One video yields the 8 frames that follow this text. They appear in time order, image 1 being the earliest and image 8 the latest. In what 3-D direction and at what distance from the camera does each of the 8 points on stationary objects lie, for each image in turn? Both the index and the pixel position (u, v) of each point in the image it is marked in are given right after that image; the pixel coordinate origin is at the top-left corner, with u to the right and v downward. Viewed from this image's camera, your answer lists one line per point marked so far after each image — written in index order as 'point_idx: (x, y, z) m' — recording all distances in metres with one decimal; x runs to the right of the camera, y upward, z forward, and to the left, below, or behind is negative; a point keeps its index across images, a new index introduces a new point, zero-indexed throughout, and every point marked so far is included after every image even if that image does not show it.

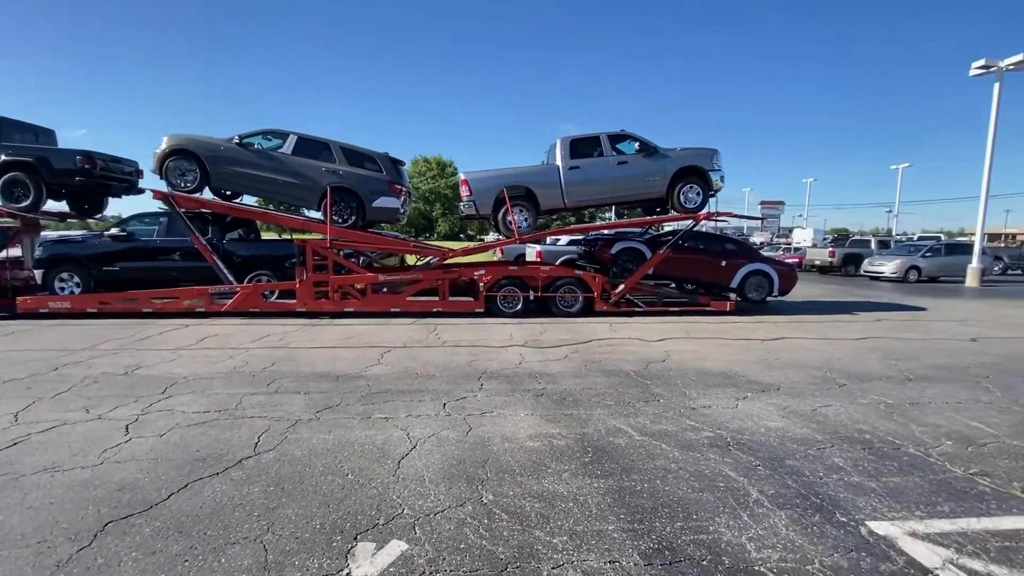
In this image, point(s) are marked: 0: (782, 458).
0: (+2.0, -1.3, +3.5) m
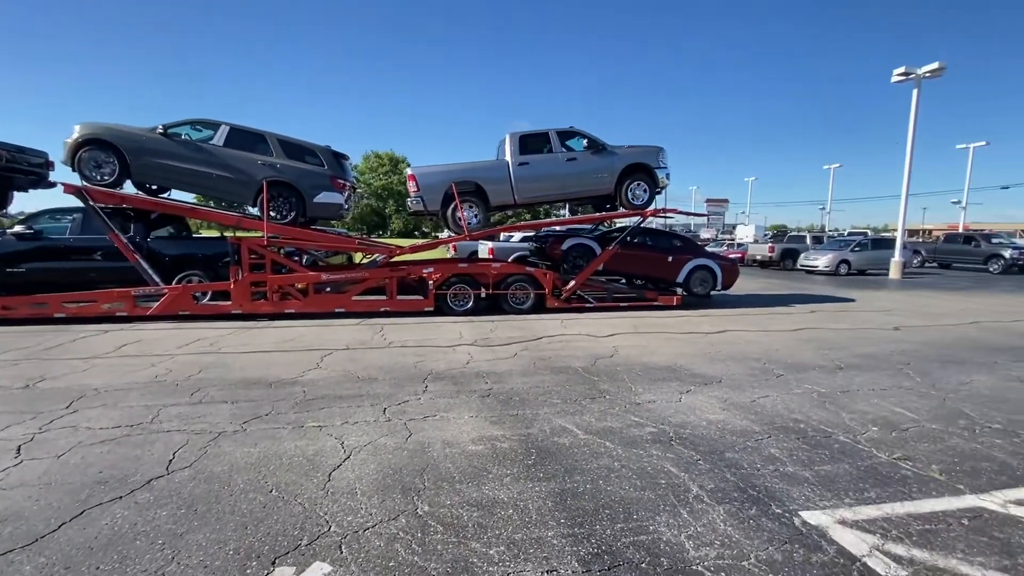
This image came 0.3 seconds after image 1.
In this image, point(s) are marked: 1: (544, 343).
0: (+1.6, -1.2, +3.6) m
1: (+0.5, -0.8, +7.2) m
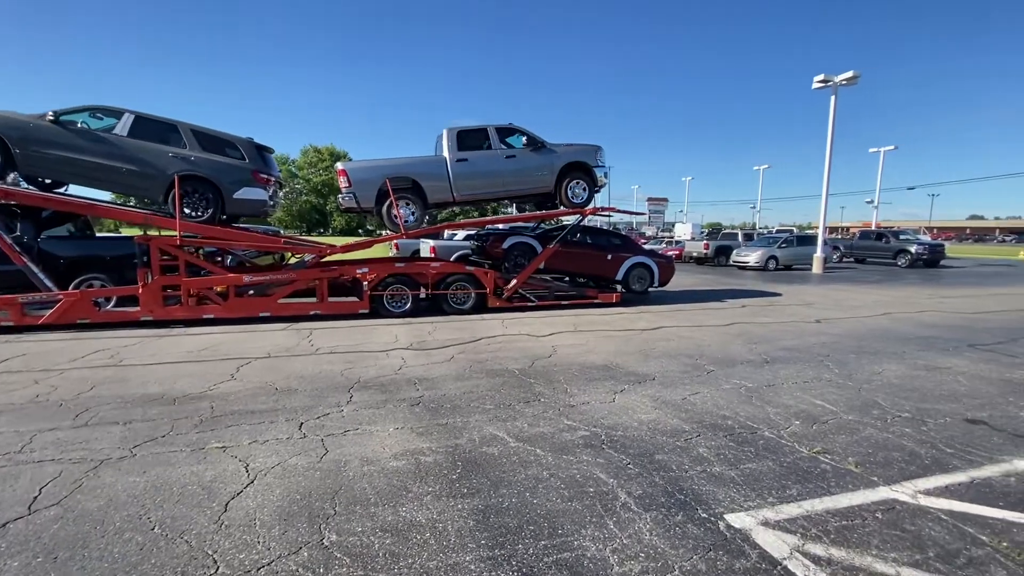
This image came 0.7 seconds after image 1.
0: (+1.0, -1.2, +3.5) m
1: (-0.4, -0.8, +7.0) m
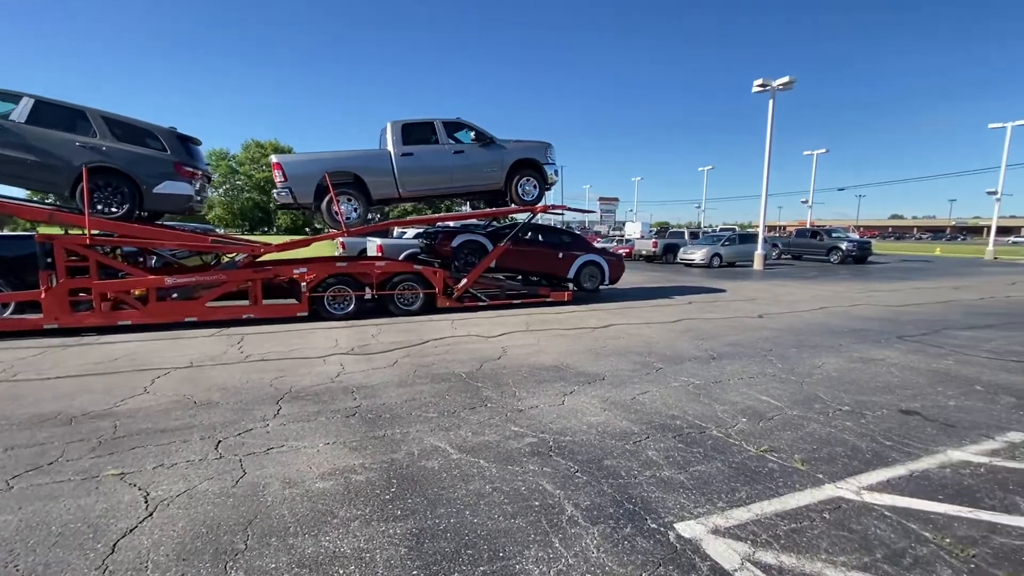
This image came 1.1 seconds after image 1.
0: (+0.6, -1.2, +3.3) m
1: (-1.2, -0.8, +6.7) m
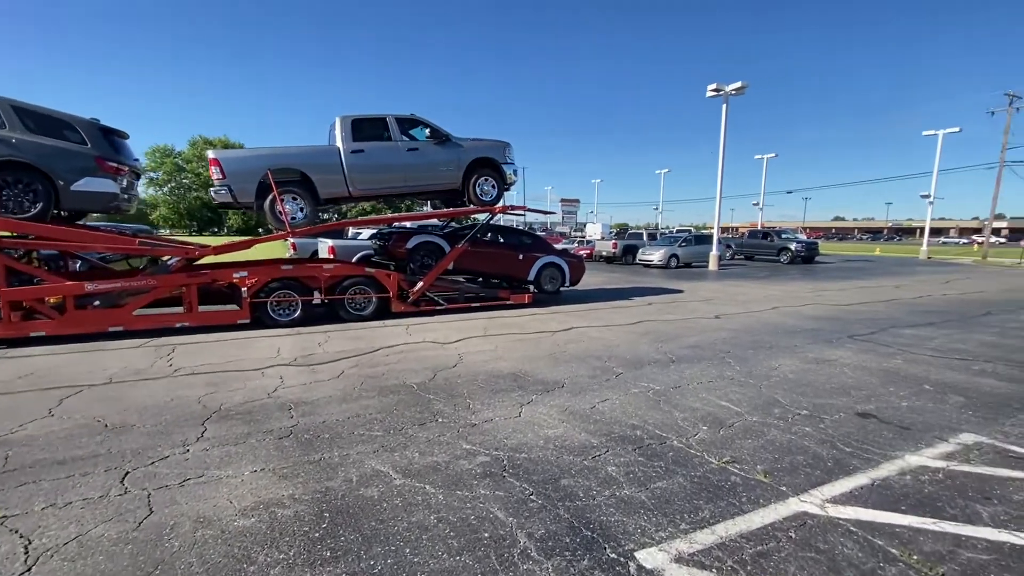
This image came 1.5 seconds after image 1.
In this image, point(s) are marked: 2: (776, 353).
0: (+0.3, -1.2, +3.1) m
1: (-1.7, -0.9, +6.3) m
2: (+3.5, -0.9, +6.3) m
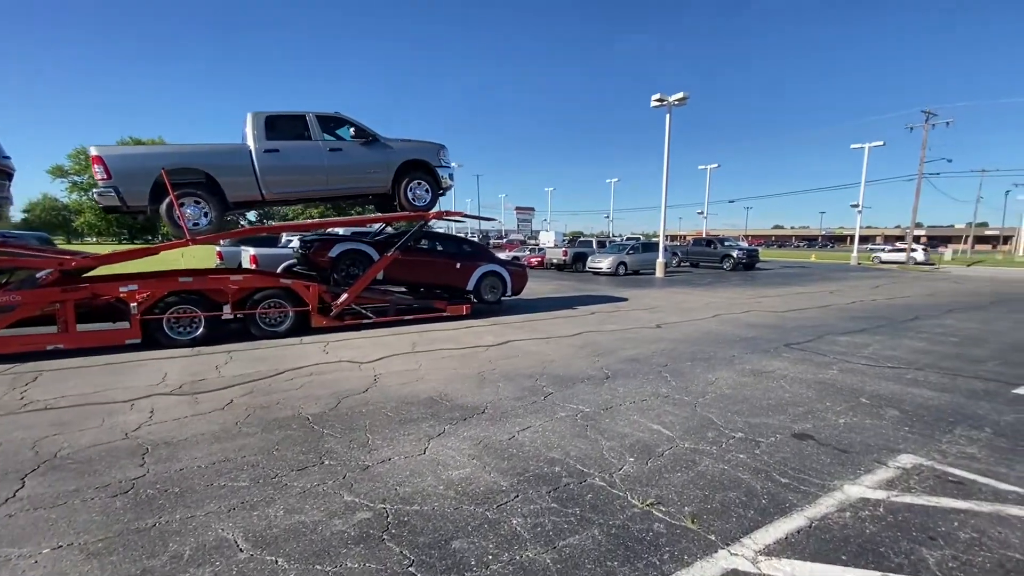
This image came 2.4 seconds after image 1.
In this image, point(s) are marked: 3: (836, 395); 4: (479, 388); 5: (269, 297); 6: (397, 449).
0: (-0.3, -1.3, +2.5) m
1: (-2.7, -1.1, +5.5) m
2: (+2.6, -1.0, +6.1) m
3: (+3.4, -1.1, +5.0) m
4: (-0.4, -1.1, +5.2) m
5: (-3.9, -0.1, +7.8) m
6: (-0.9, -1.2, +3.6) m
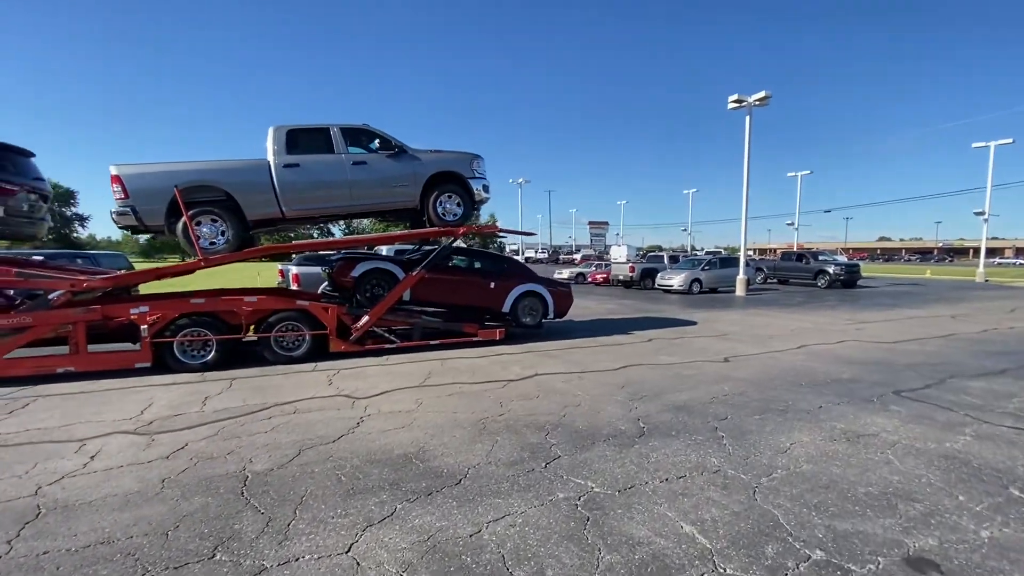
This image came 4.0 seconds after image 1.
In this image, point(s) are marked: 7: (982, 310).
0: (-0.7, -1.5, +1.6) m
1: (-2.6, -1.3, +4.9) m
2: (+2.7, -1.3, +4.6) m
3: (+3.3, -1.4, +3.4) m
4: (-0.3, -1.3, +4.2) m
5: (-3.5, -0.5, +7.3) m
6: (-1.1, -1.4, +2.7) m
7: (+13.3, -0.6, +13.6) m
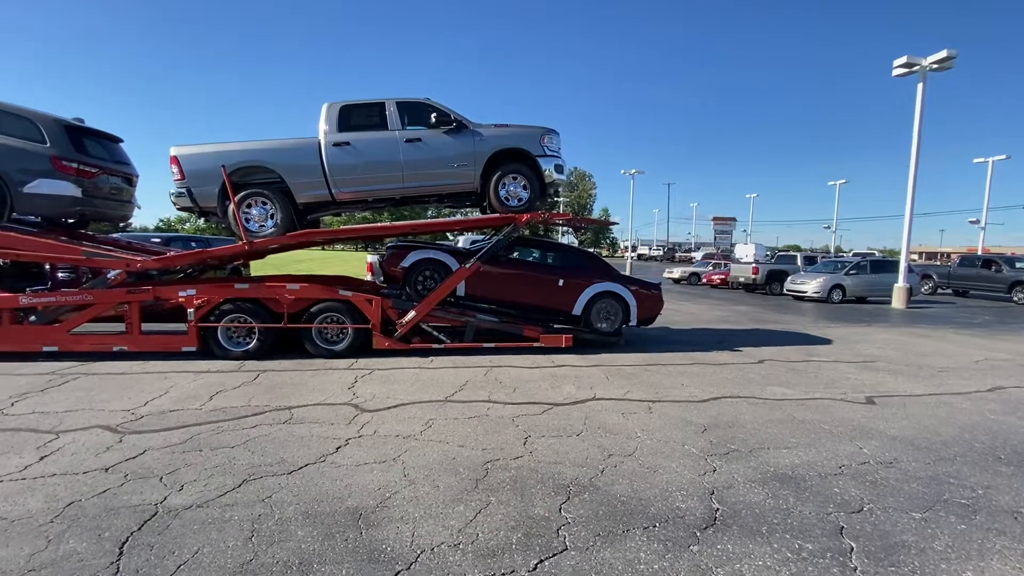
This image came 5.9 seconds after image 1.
0: (-1.3, -1.5, +0.6) m
1: (-2.3, -1.2, +4.2) m
2: (+2.7, -1.4, +2.7) m
3: (+3.0, -1.5, +1.4) m
4: (-0.3, -1.3, +3.0) m
5: (-2.6, -0.3, +6.8) m
6: (-1.4, -1.4, +1.8) m
7: (+15.2, -1.2, +9.0) m
